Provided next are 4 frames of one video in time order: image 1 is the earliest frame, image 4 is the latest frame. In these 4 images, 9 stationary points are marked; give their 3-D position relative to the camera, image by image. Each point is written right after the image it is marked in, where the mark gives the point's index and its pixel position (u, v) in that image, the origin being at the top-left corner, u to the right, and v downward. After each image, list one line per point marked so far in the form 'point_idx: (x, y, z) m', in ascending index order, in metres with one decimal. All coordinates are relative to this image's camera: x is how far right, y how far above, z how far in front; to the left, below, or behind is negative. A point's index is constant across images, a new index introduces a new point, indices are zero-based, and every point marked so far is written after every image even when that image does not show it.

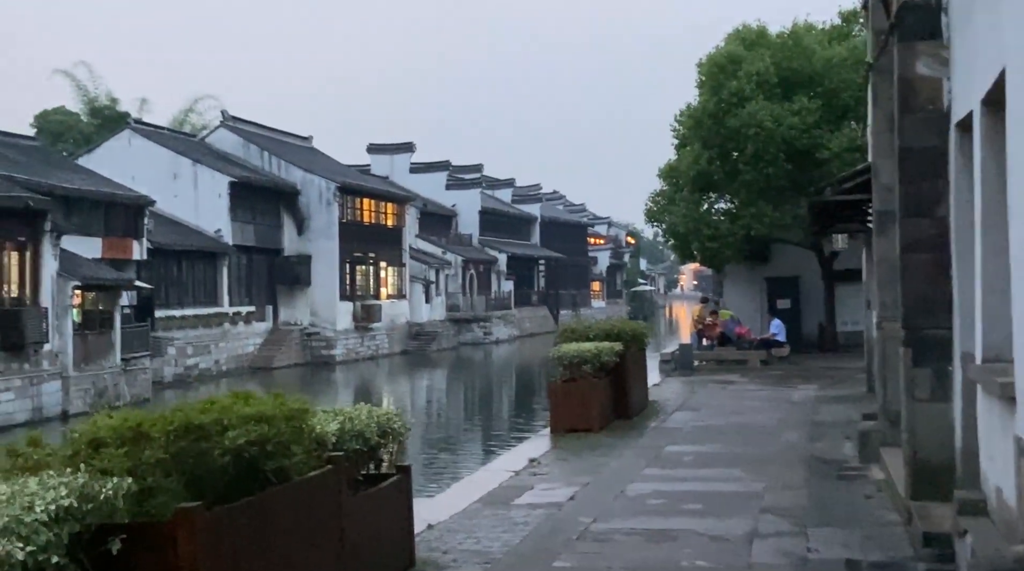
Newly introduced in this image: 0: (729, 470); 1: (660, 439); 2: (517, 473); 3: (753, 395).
0: (+2.1, -1.8, +11.6) m
1: (+1.8, -1.8, +14.4) m
2: (+0.1, -1.9, +12.2) m
3: (+4.1, -1.8, +20.0) m
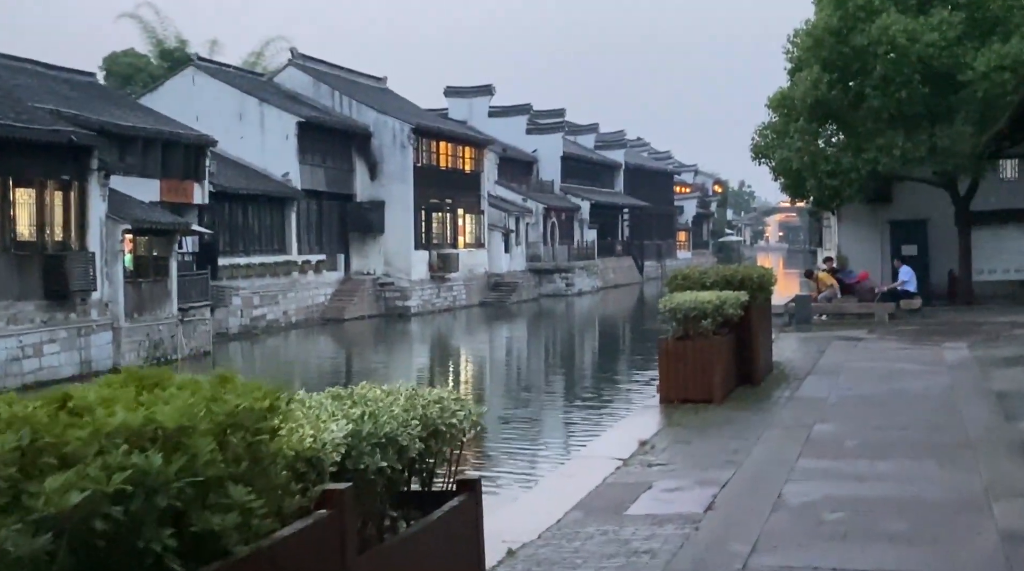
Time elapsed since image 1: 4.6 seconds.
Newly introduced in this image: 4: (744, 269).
0: (+2.9, -1.3, +8.5) m
1: (+2.8, -1.2, +11.3) m
2: (+0.9, -1.4, +9.2) m
3: (+5.4, -1.0, +16.7) m
4: (+2.7, +0.2, +14.0) m
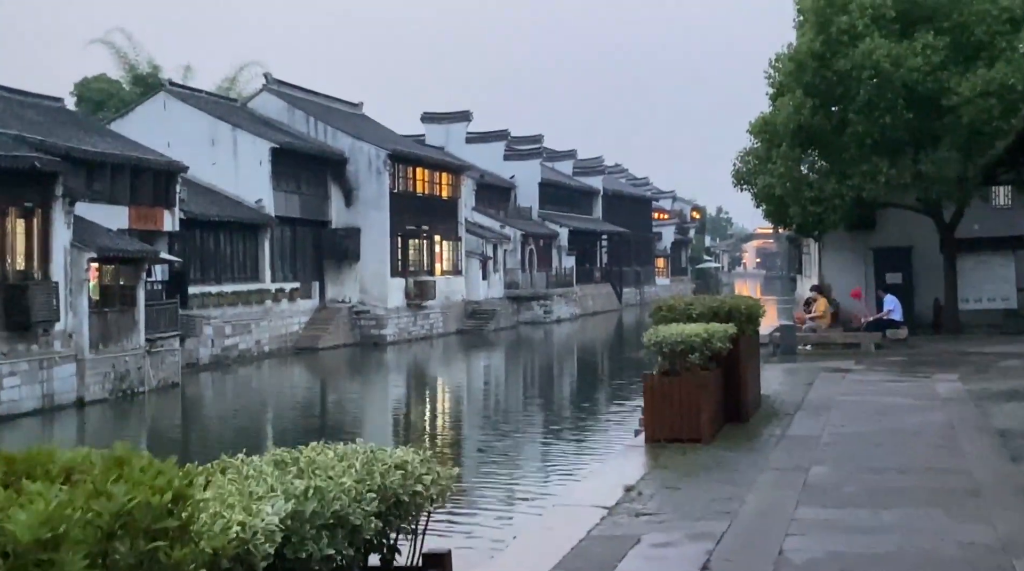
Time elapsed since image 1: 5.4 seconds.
0: (+2.8, -1.5, +7.9) m
1: (+2.6, -1.5, +10.7) m
2: (+0.7, -1.6, +8.5) m
3: (+5.1, -1.4, +16.1) m
4: (+2.5, -0.2, +13.4) m
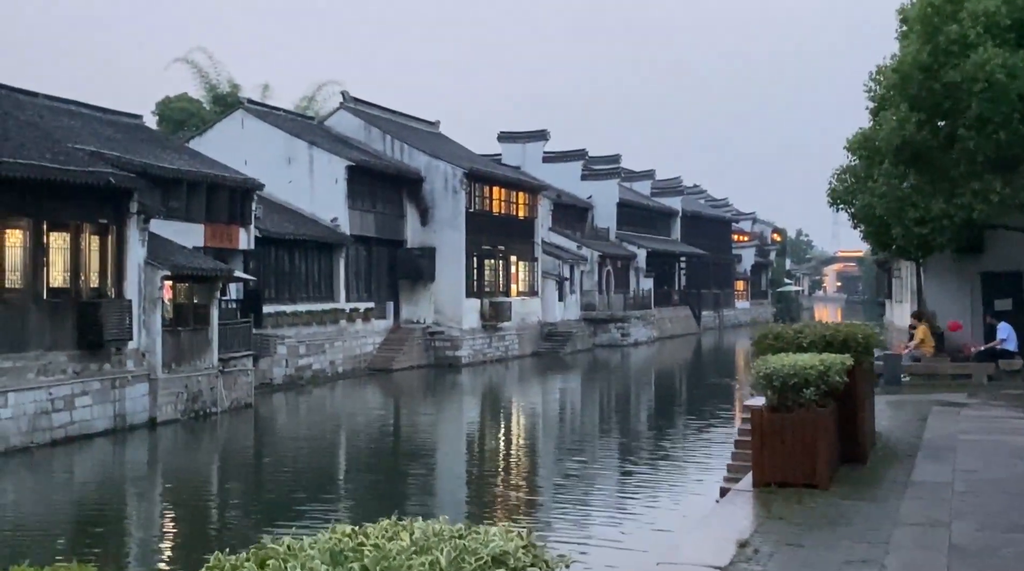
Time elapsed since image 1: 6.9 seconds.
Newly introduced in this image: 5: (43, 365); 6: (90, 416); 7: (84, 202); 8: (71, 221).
0: (+3.3, -1.7, +6.7) m
1: (+3.3, -1.7, +9.4) m
2: (+1.3, -1.8, +7.4) m
3: (+6.2, -1.7, +14.7) m
4: (+3.4, -0.4, +12.2) m
5: (-7.7, -1.3, +19.2) m
6: (-7.2, -2.2, +19.8) m
7: (-7.3, +1.4, +20.1) m
8: (-7.5, +1.1, +19.7) m
